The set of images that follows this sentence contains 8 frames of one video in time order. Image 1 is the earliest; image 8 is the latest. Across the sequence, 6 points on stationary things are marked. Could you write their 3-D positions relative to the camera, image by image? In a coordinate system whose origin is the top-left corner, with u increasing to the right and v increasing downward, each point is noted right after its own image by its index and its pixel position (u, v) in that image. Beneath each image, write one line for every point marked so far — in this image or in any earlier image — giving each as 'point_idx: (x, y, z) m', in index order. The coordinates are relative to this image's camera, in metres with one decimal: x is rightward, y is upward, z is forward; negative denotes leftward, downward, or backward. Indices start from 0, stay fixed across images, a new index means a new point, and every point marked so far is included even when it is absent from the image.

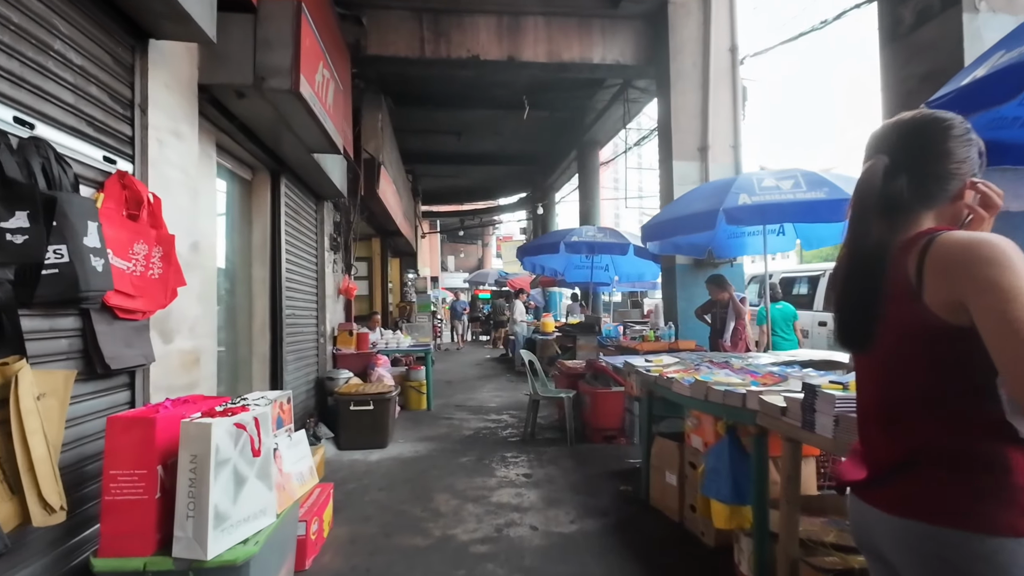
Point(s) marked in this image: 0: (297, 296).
0: (-1.8, -0.1, +4.6) m
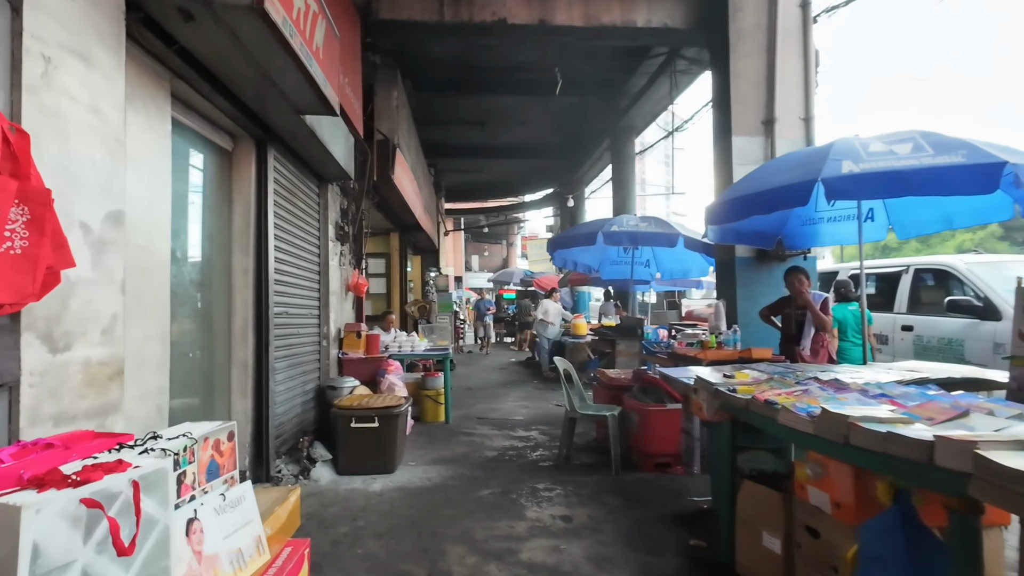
0: (-1.6, 0.0, +3.9) m
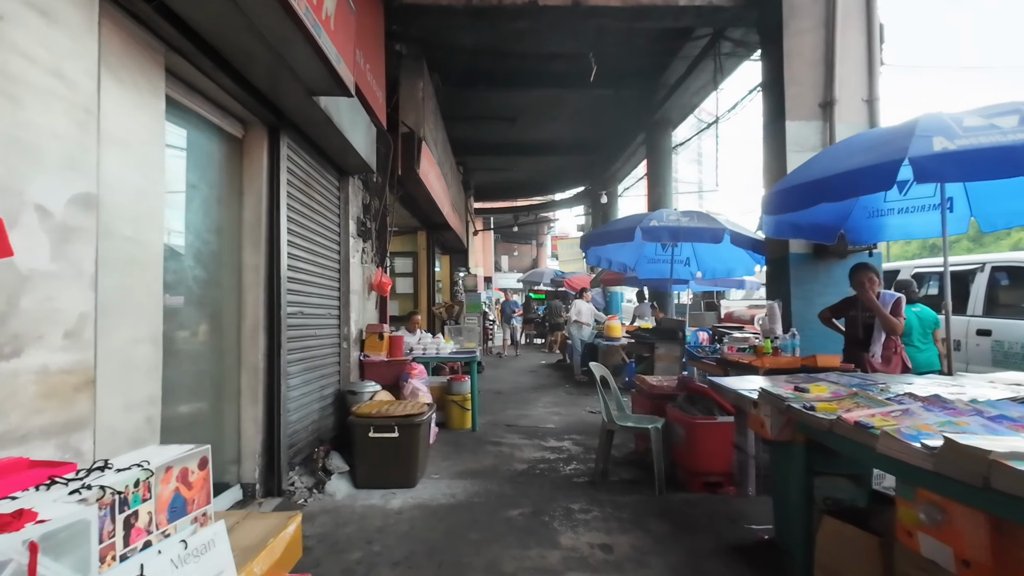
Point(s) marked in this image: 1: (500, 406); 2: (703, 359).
0: (-1.4, 0.0, +3.6) m
1: (-0.1, -1.4, +6.4) m
2: (+1.5, -0.6, +4.2) m
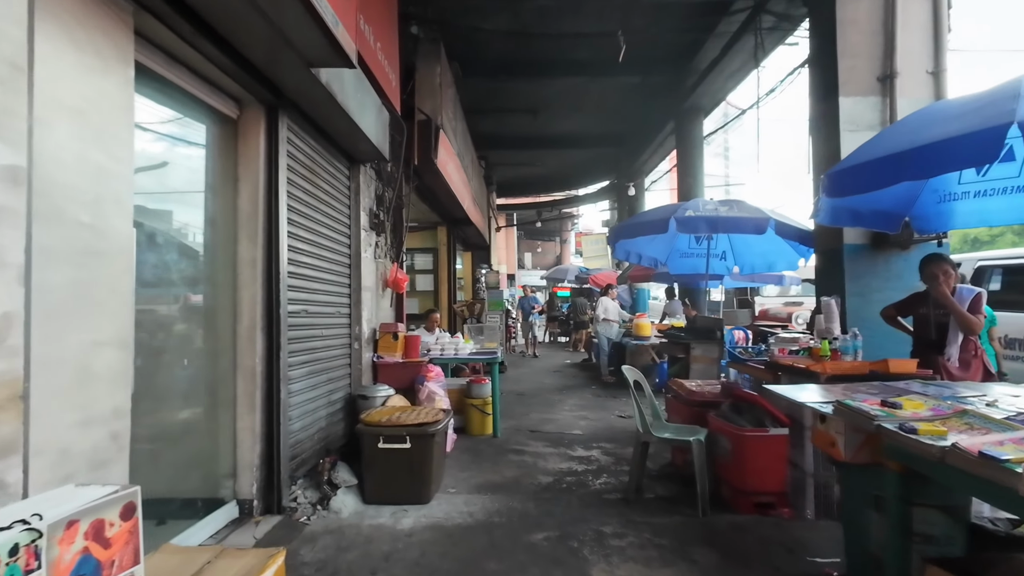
0: (-1.2, 0.0, +3.3) m
1: (+0.1, -1.4, +6.0) m
2: (+1.7, -0.5, +3.8) m
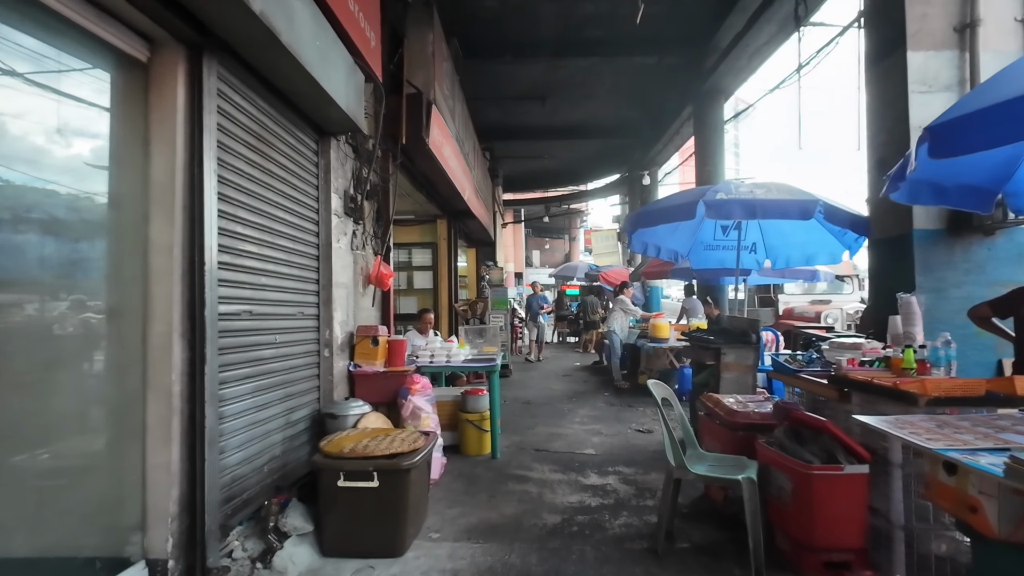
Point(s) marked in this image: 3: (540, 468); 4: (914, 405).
0: (-1.2, 0.0, +2.7) m
1: (+0.2, -1.3, +5.4) m
2: (+1.6, -0.5, +3.1) m
3: (+0.2, -1.3, +3.8) m
4: (+1.6, -0.5, +2.1) m
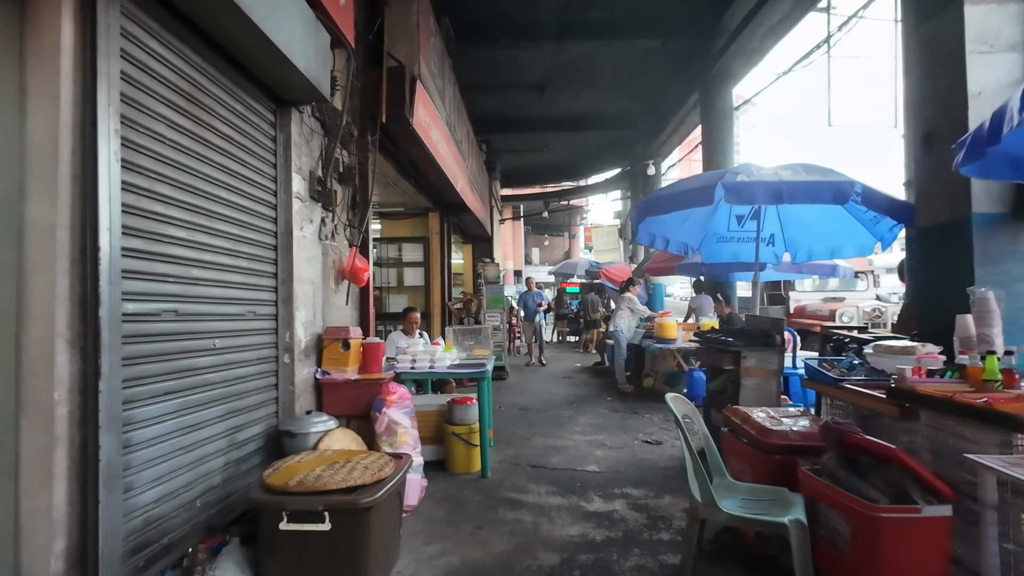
0: (-1.3, +0.1, +2.2) m
1: (+0.1, -1.3, +4.9) m
2: (+1.6, -0.5, +2.6) m
3: (+0.1, -1.2, +3.3) m
4: (+1.5, -0.4, +1.6) m
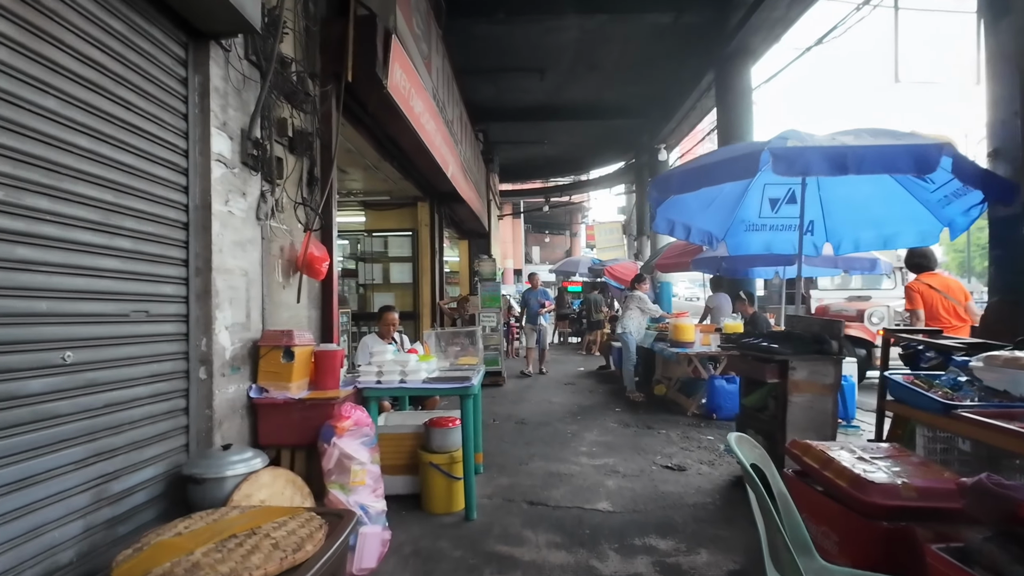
0: (-1.3, +0.1, +1.5) m
1: (+0.1, -1.3, +4.2) m
2: (+1.6, -0.4, +1.9) m
3: (+0.1, -1.2, +2.6) m
4: (+1.5, -0.4, +0.9) m
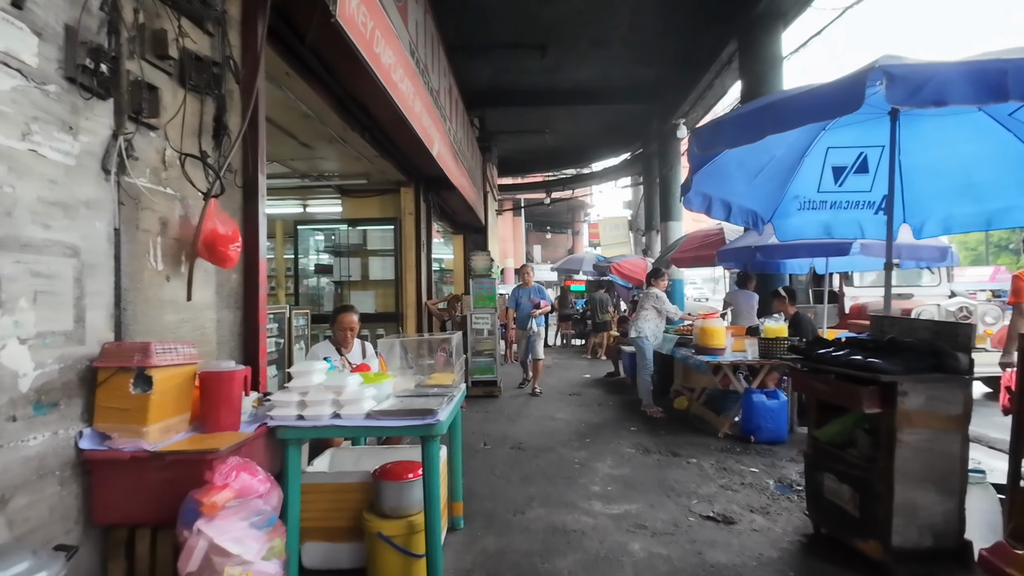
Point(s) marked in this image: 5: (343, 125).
0: (-1.4, +0.1, +0.6) m
1: (0.0, -1.2, +3.2) m
2: (+1.5, -0.4, +0.9) m
3: (+0.1, -1.2, +1.6) m
4: (+1.4, -0.3, 0.0) m
5: (-1.3, +1.3, +4.3) m
